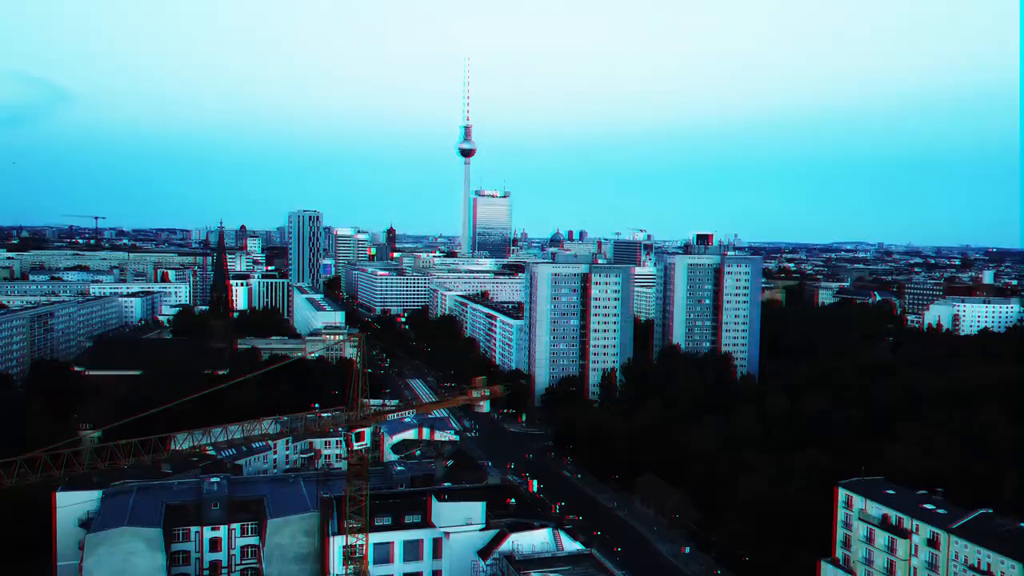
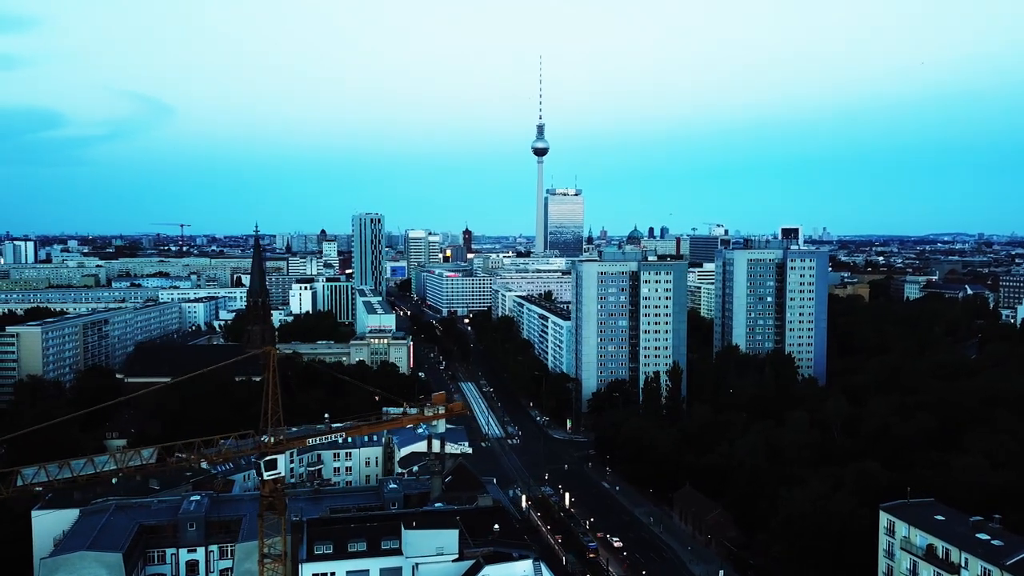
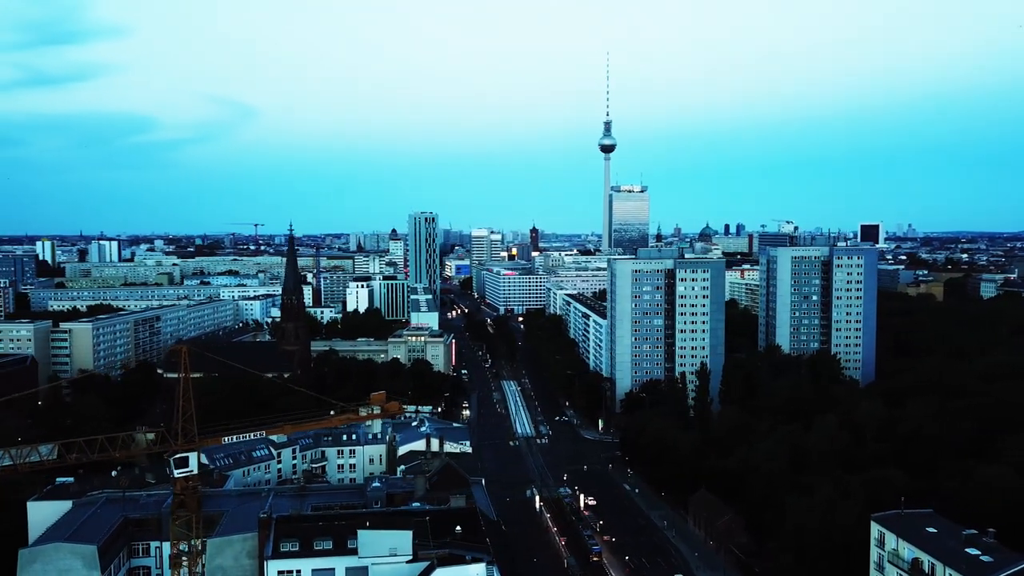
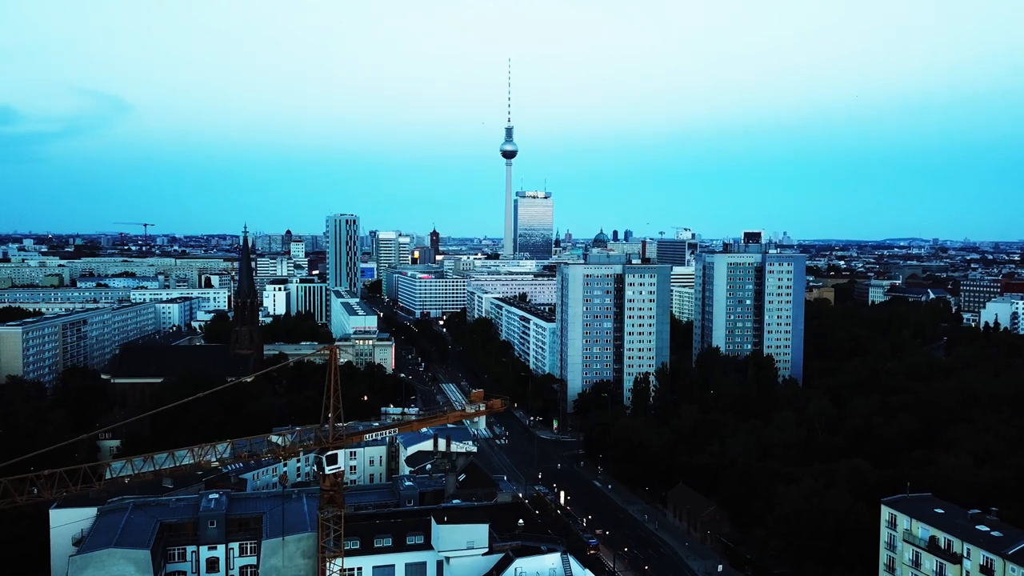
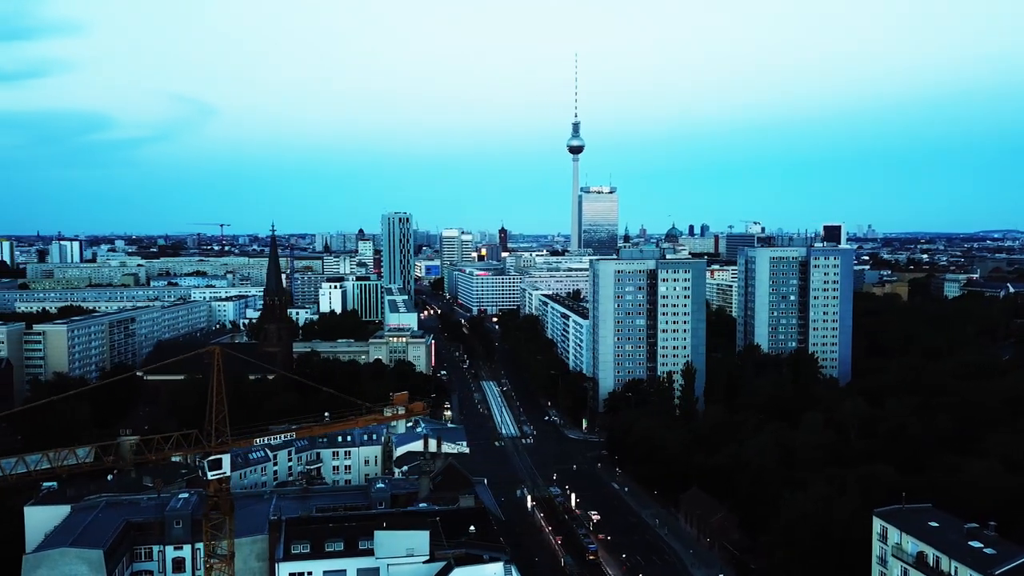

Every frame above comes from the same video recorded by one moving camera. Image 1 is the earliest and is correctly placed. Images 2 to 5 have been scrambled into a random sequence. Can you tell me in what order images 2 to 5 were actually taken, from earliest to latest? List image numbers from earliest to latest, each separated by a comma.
4, 2, 5, 3
